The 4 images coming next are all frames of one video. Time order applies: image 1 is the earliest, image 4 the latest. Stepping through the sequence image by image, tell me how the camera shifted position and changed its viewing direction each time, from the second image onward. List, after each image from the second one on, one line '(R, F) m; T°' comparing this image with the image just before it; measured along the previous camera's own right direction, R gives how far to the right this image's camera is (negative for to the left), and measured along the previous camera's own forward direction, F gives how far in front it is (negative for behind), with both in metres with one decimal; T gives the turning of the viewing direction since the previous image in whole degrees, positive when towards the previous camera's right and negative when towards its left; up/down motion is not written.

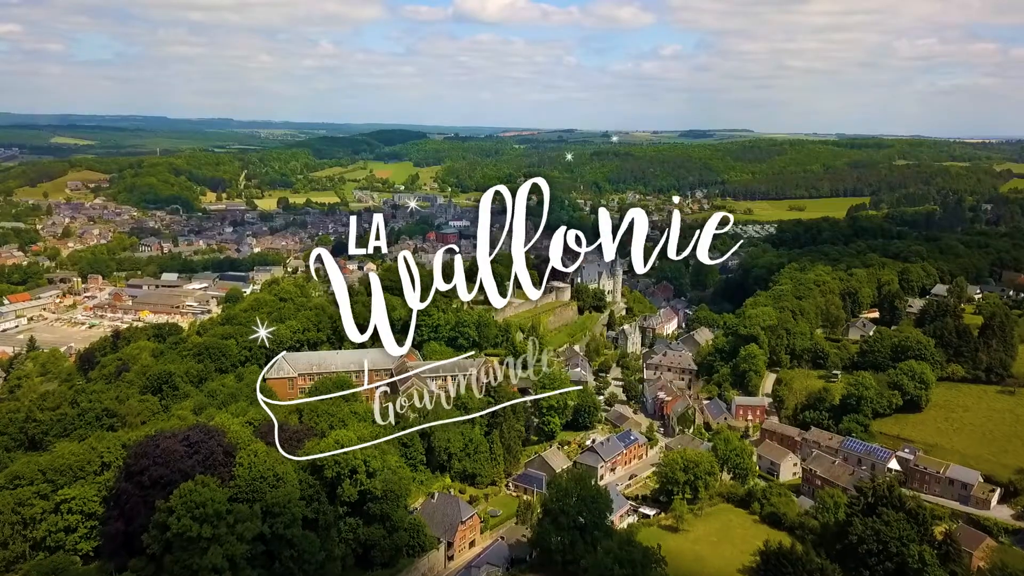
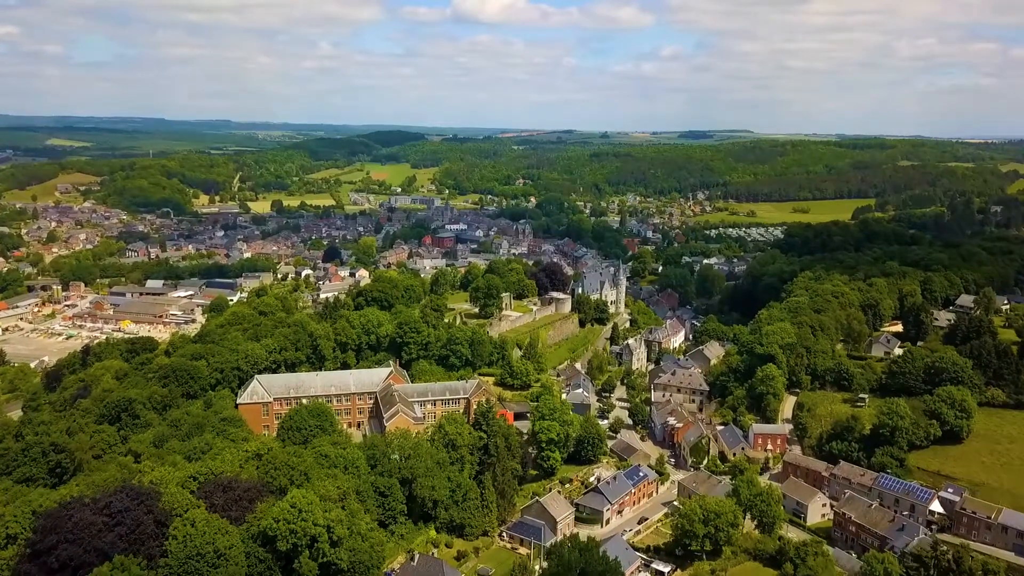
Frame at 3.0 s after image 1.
(+0.1, +2.8) m; 0°
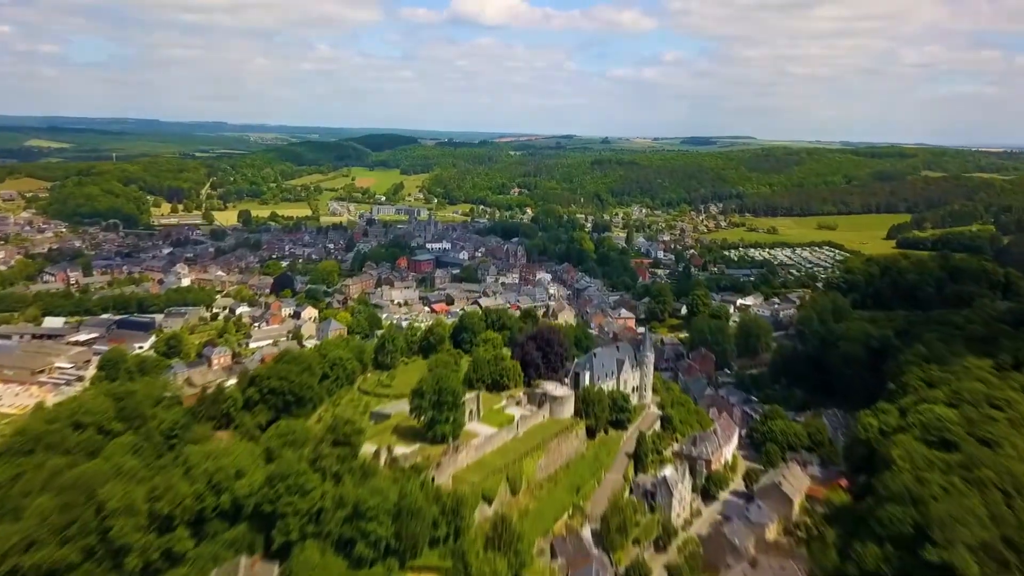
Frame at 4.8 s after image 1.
(+0.8, +14.4) m; 0°
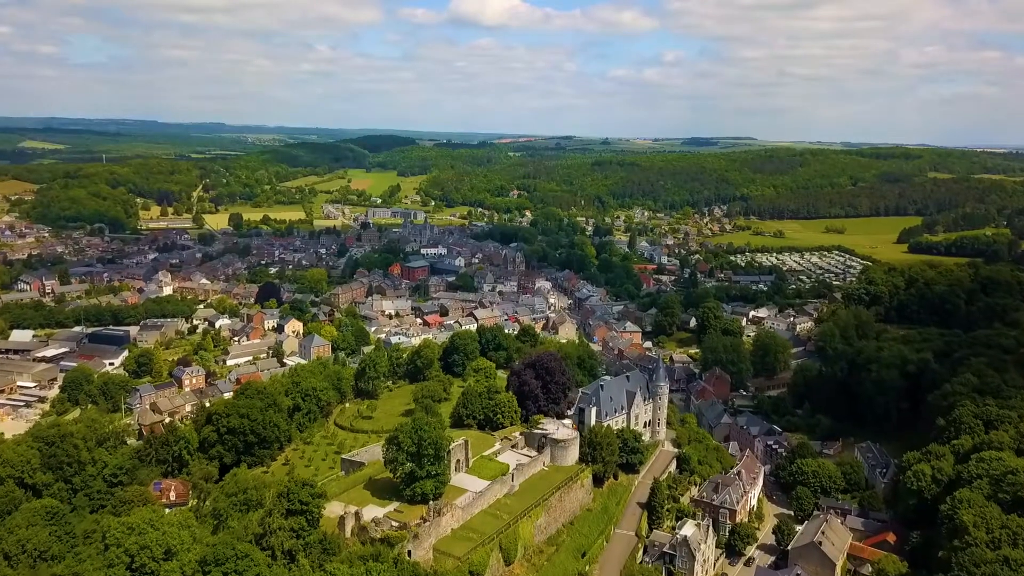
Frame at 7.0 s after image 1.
(+0.1, +3.6) m; 0°
